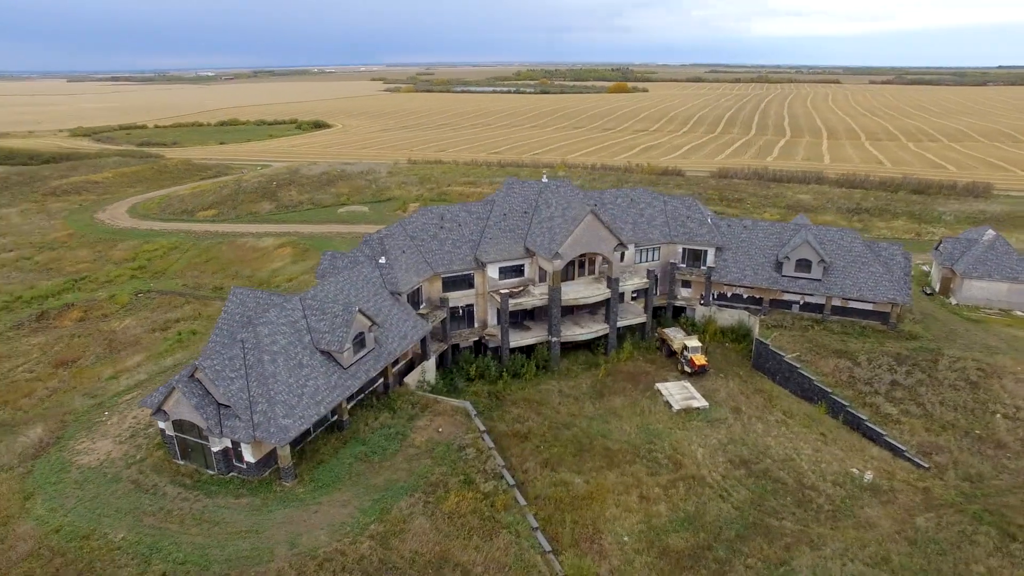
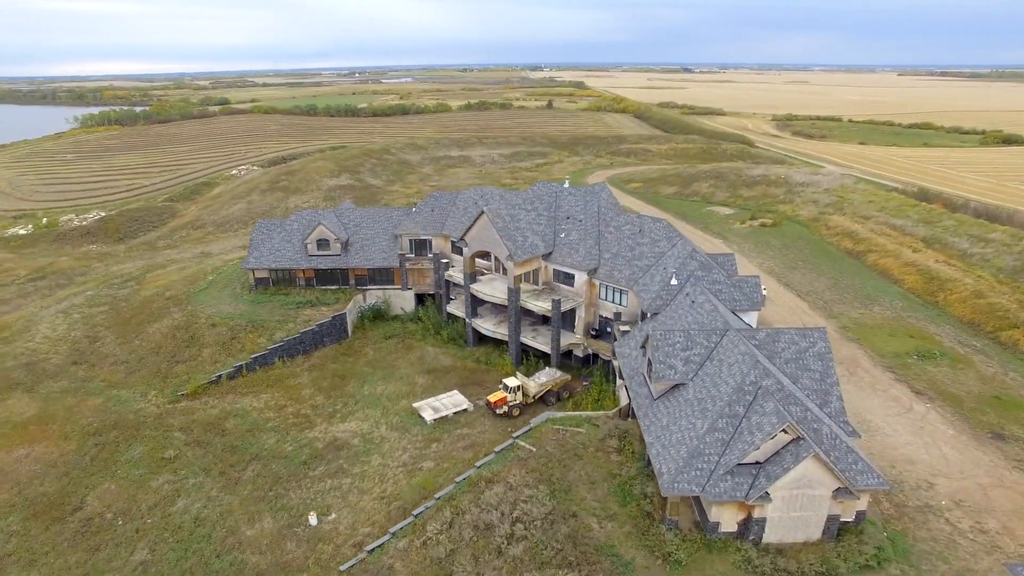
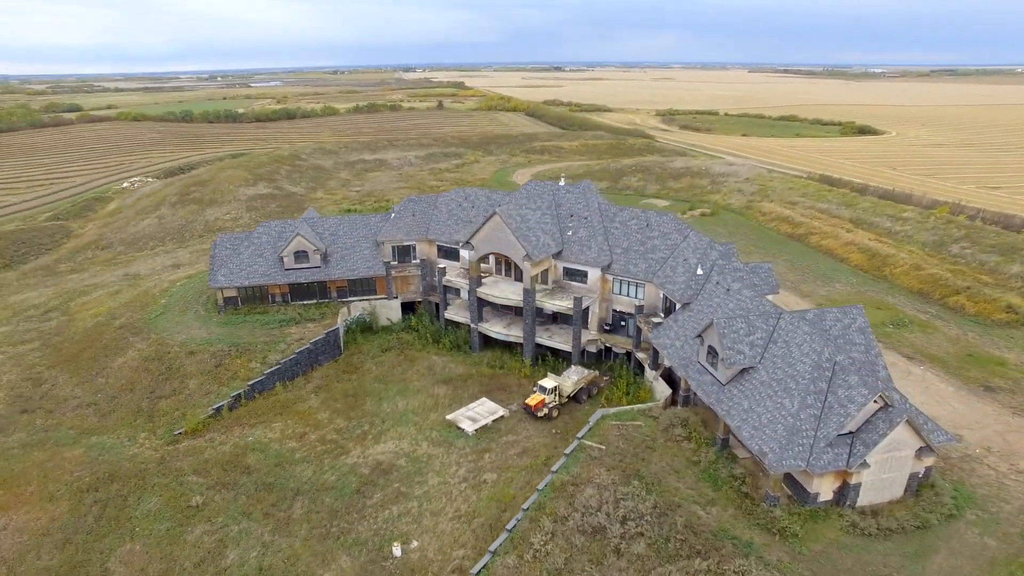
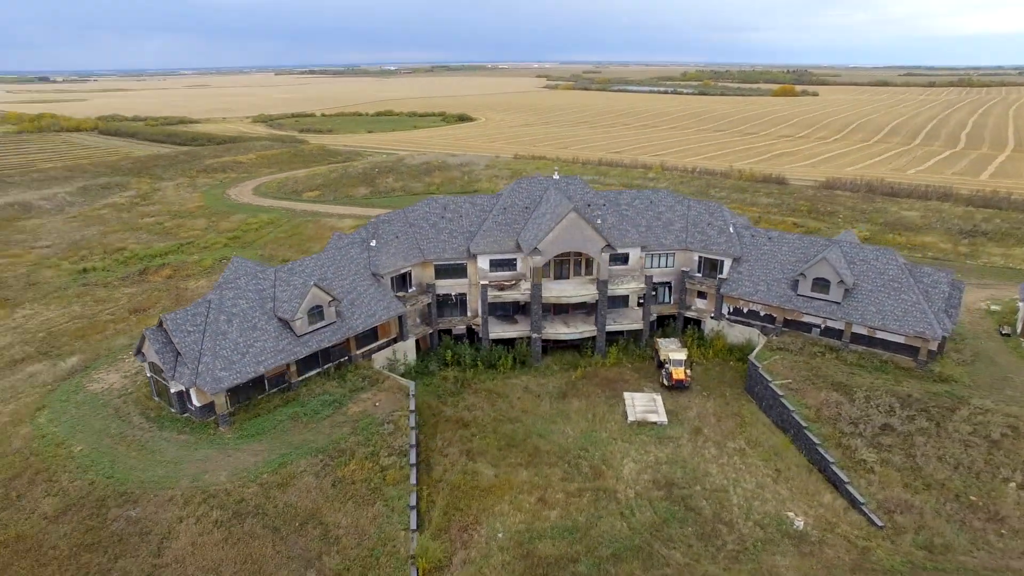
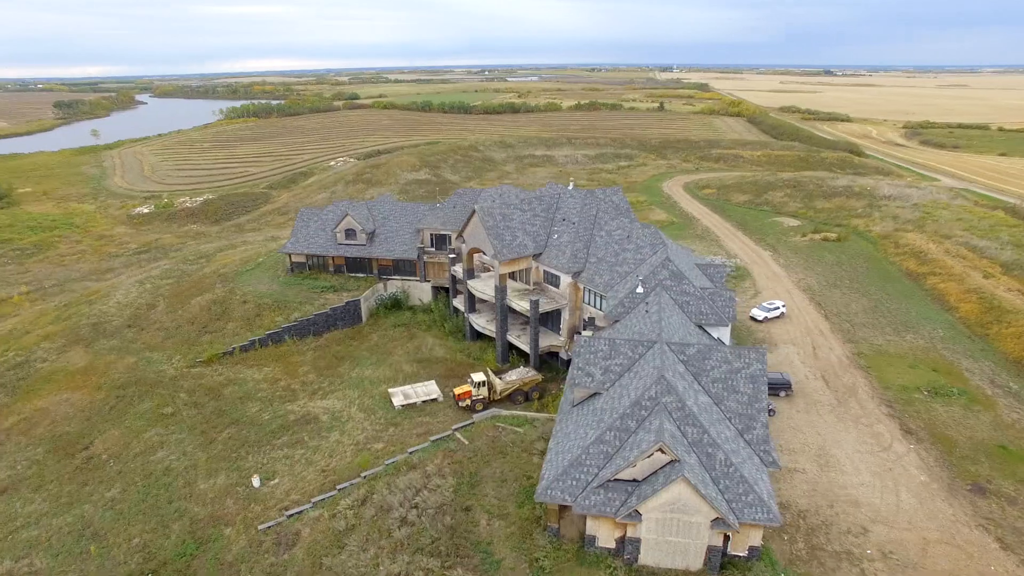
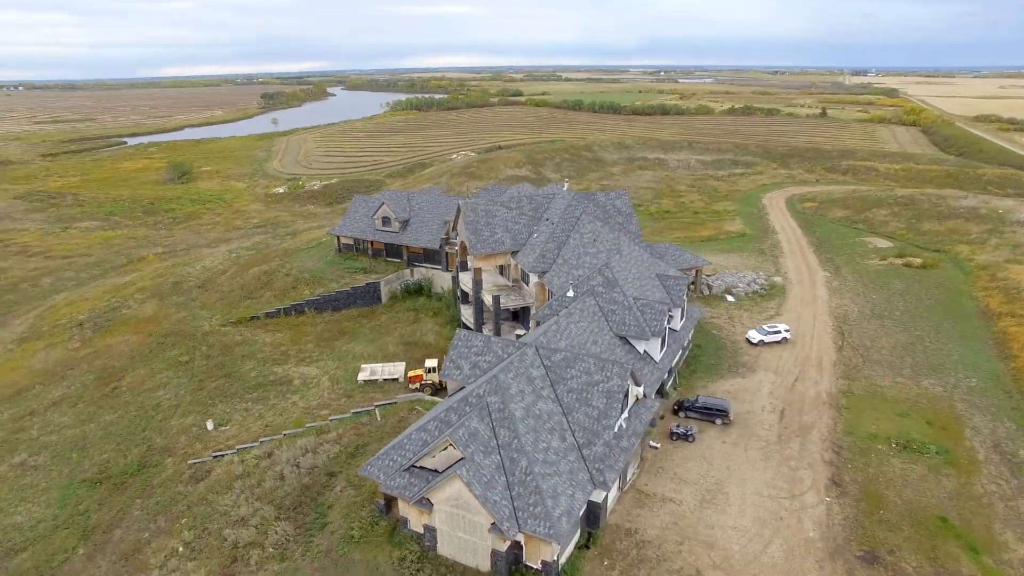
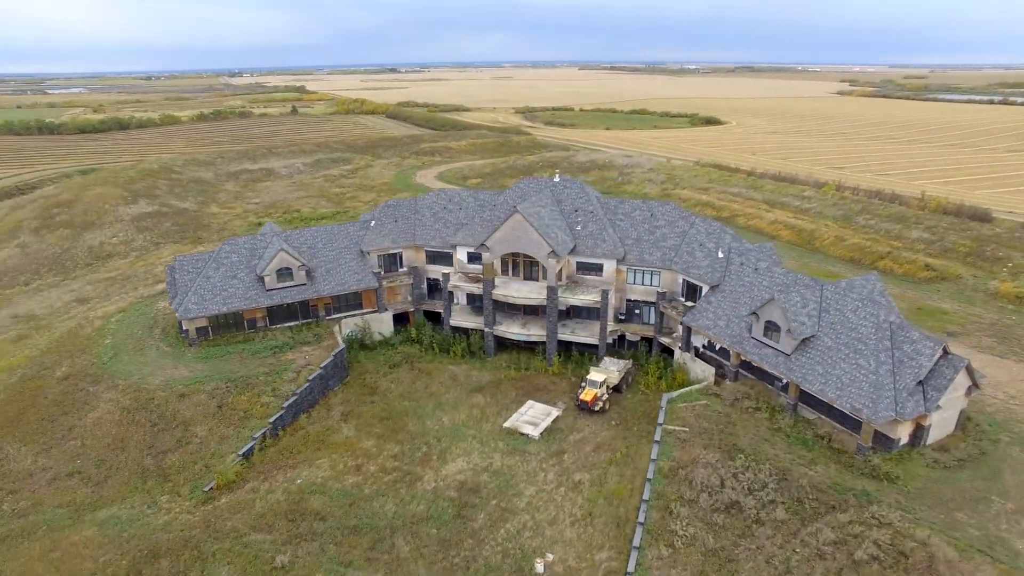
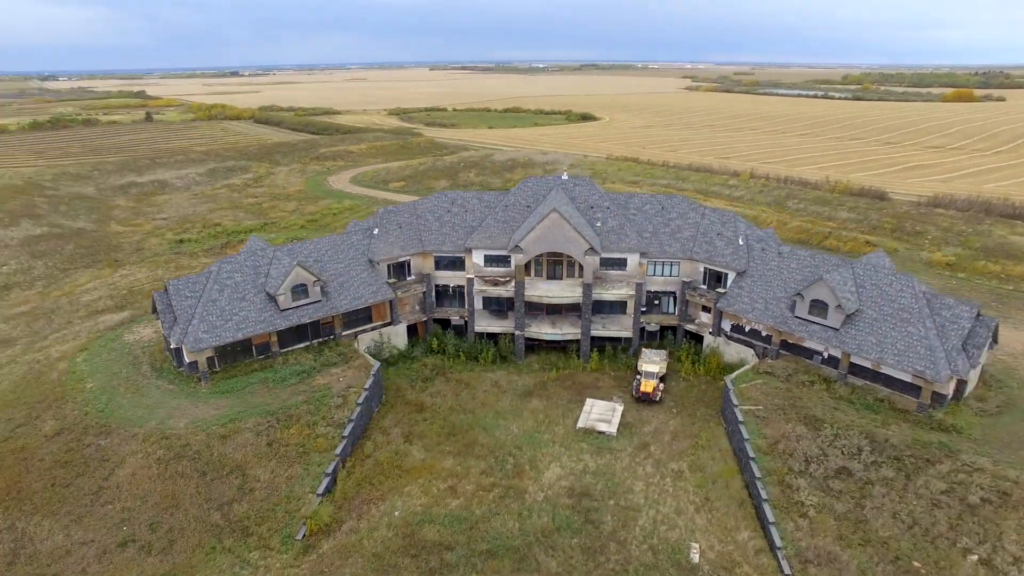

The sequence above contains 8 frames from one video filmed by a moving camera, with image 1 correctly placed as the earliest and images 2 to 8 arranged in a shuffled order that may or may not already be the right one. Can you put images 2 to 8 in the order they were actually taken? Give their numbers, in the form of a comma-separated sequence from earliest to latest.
4, 8, 7, 3, 2, 5, 6
